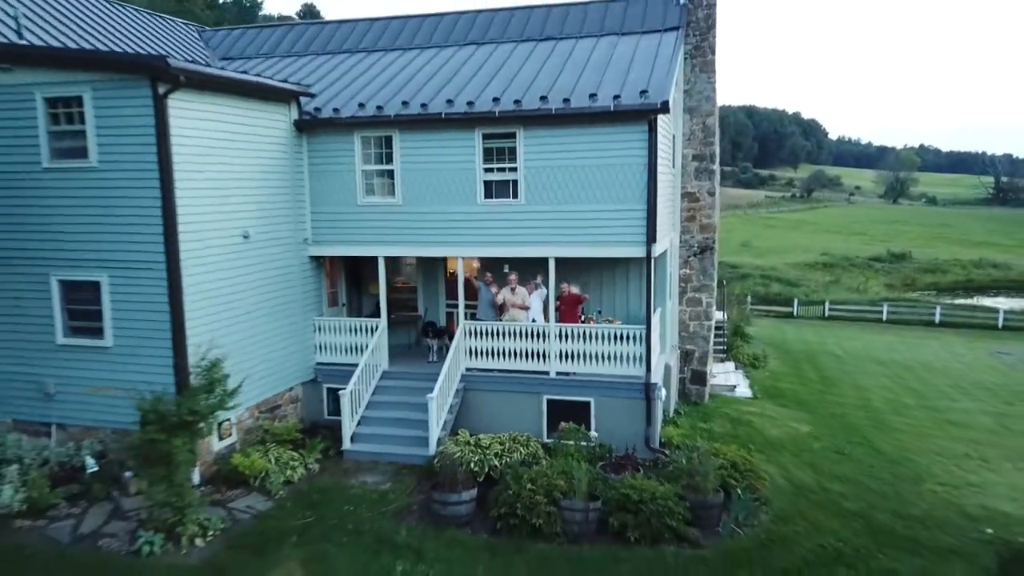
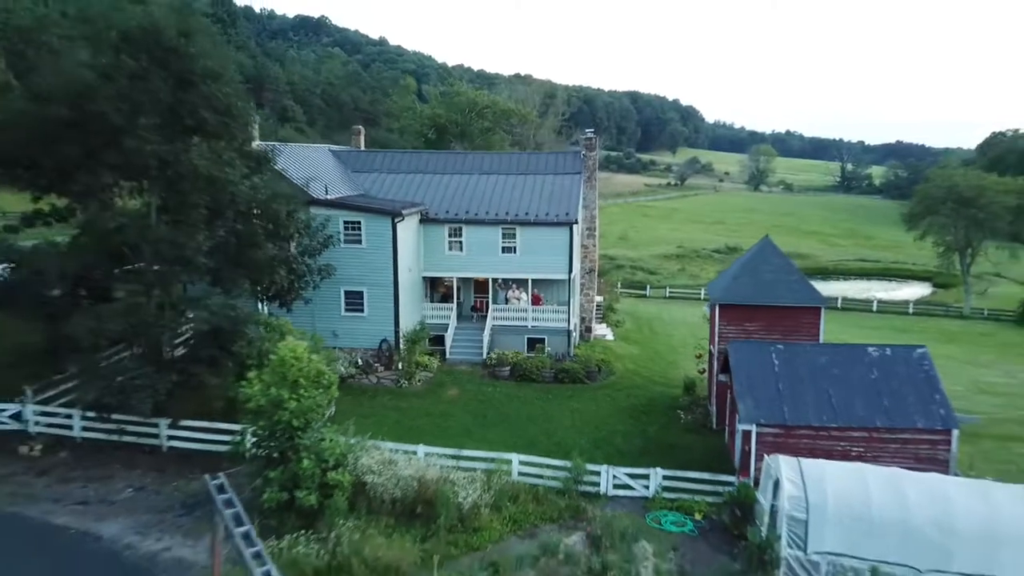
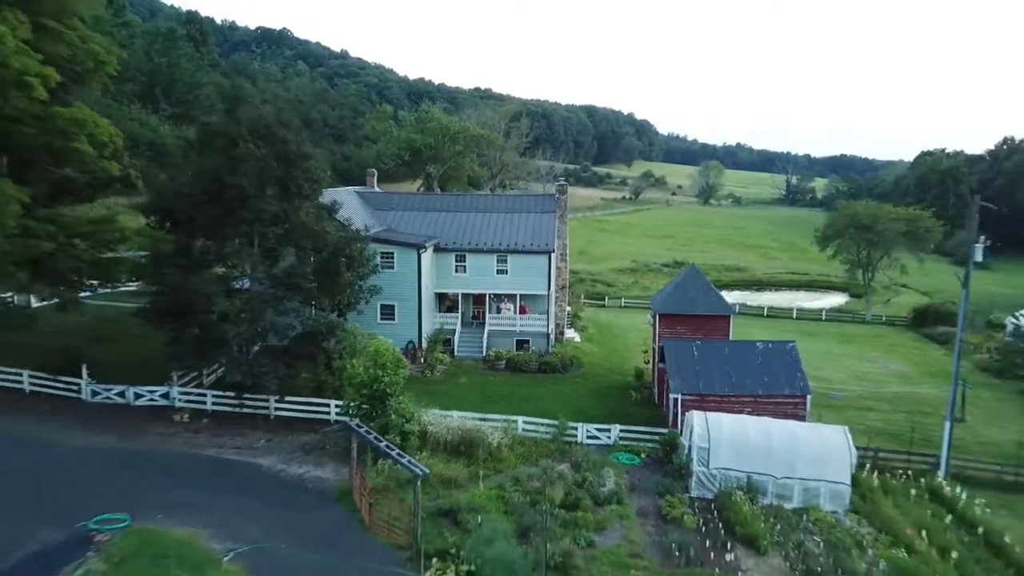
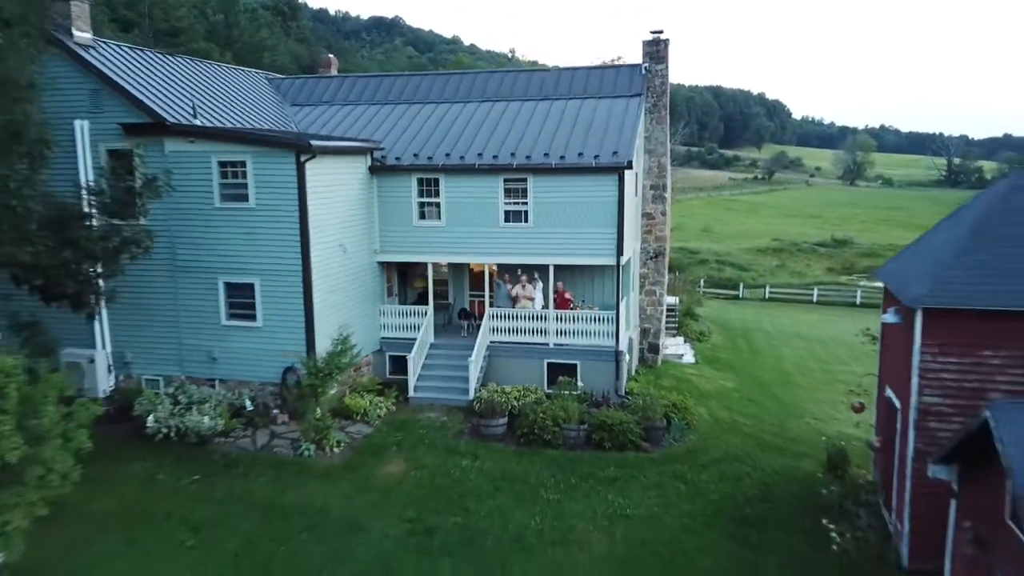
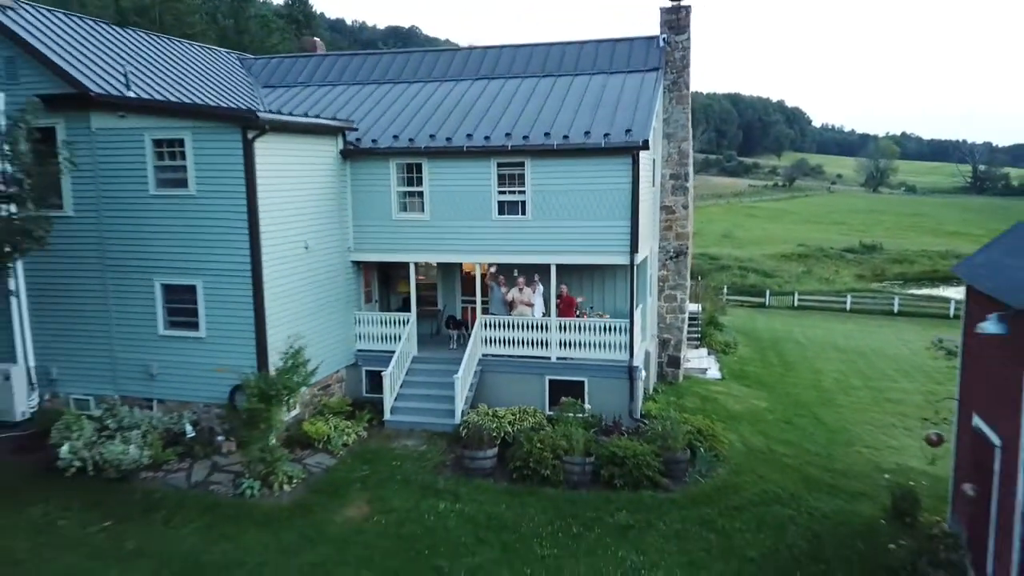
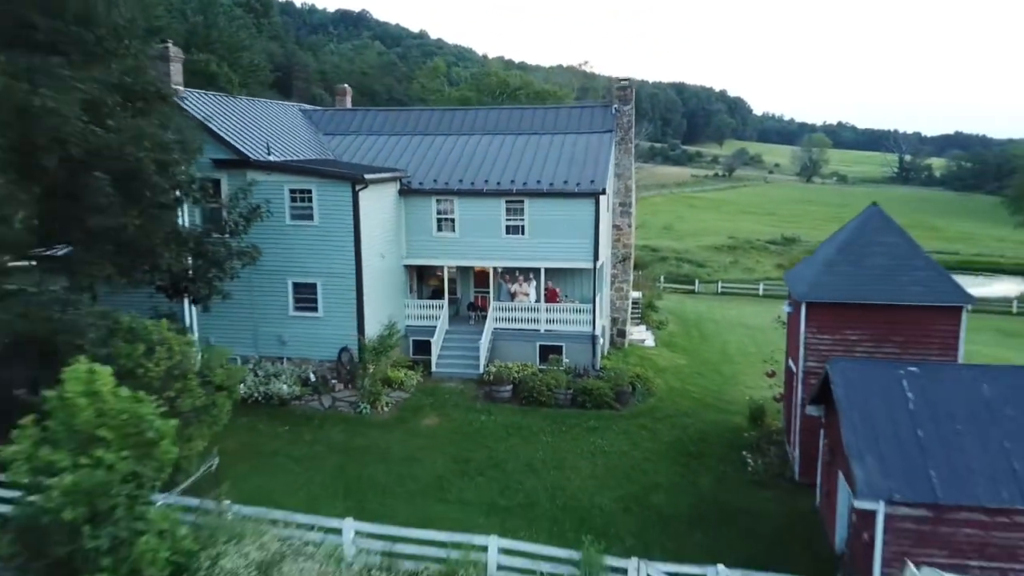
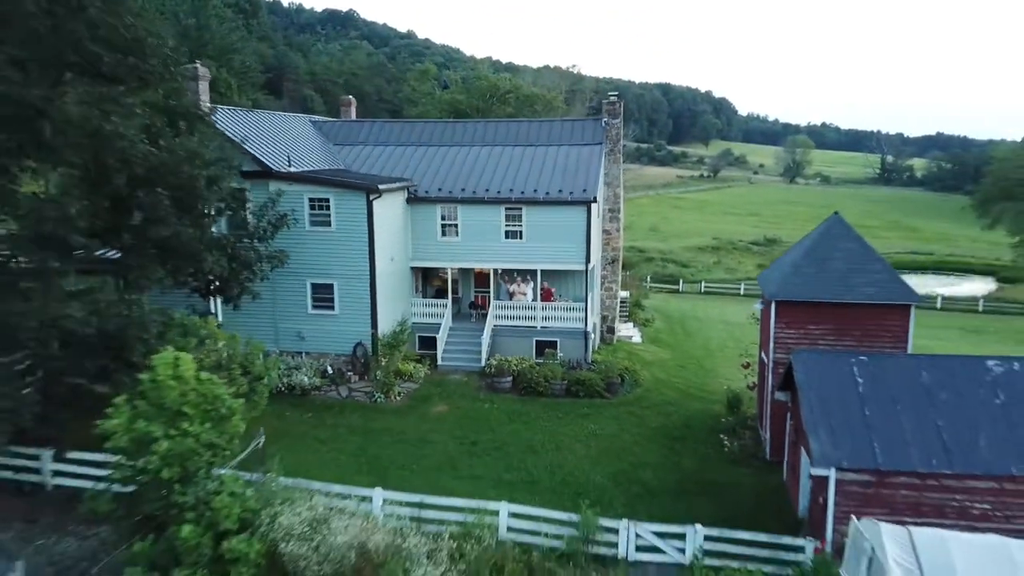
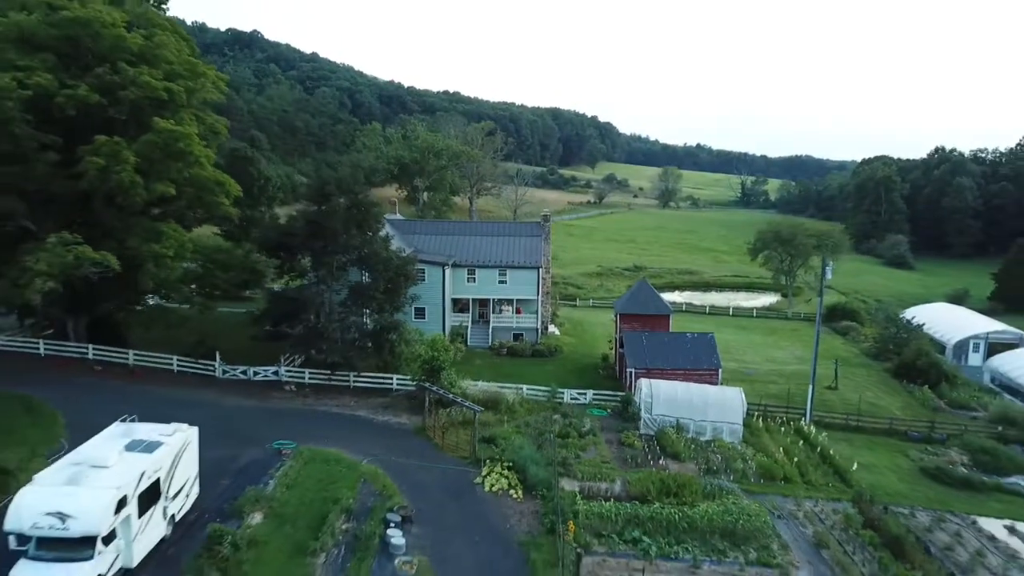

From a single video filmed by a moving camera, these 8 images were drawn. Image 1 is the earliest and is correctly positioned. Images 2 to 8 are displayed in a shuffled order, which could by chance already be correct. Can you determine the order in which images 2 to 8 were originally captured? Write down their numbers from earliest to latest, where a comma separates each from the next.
5, 4, 6, 7, 2, 3, 8
